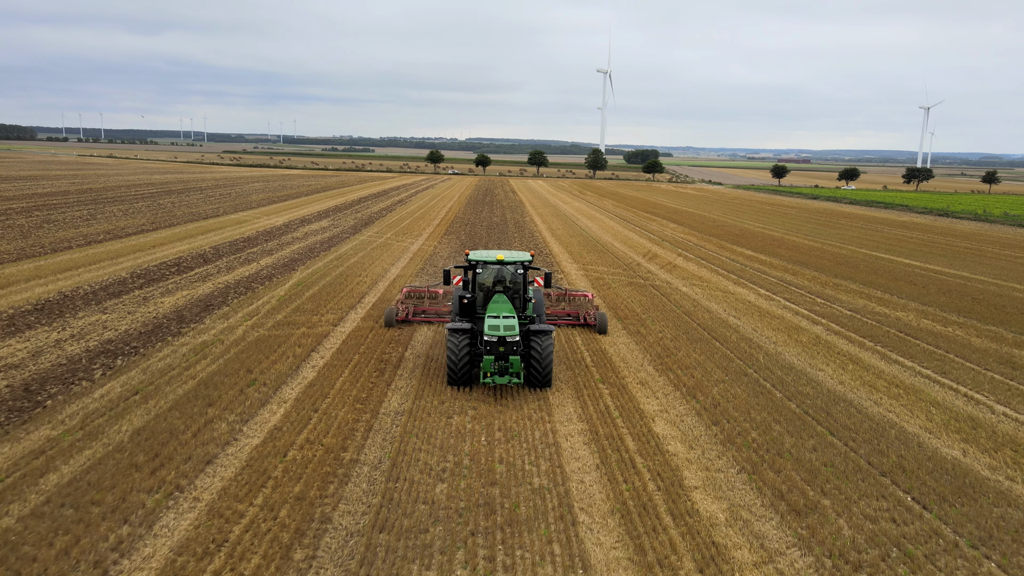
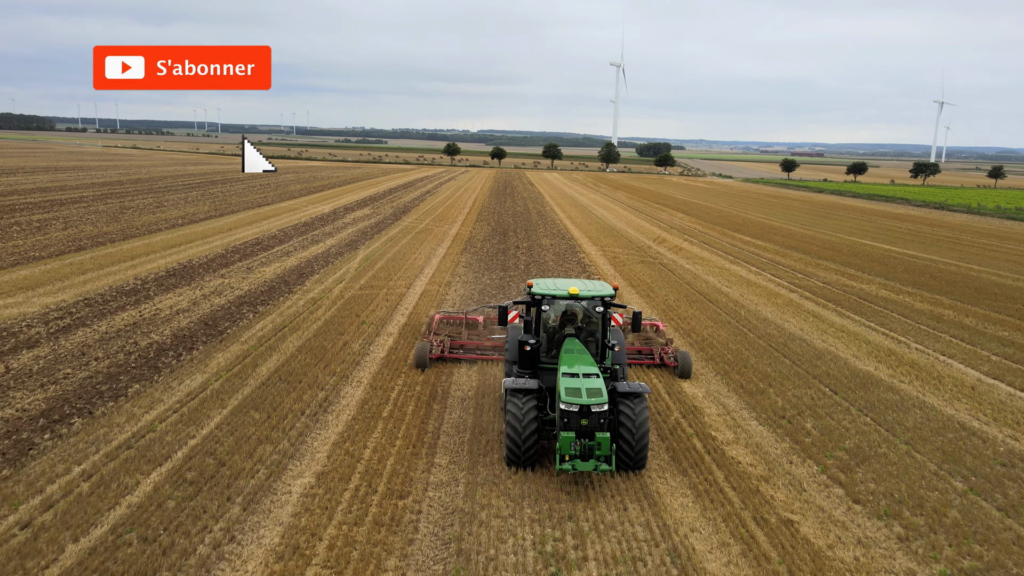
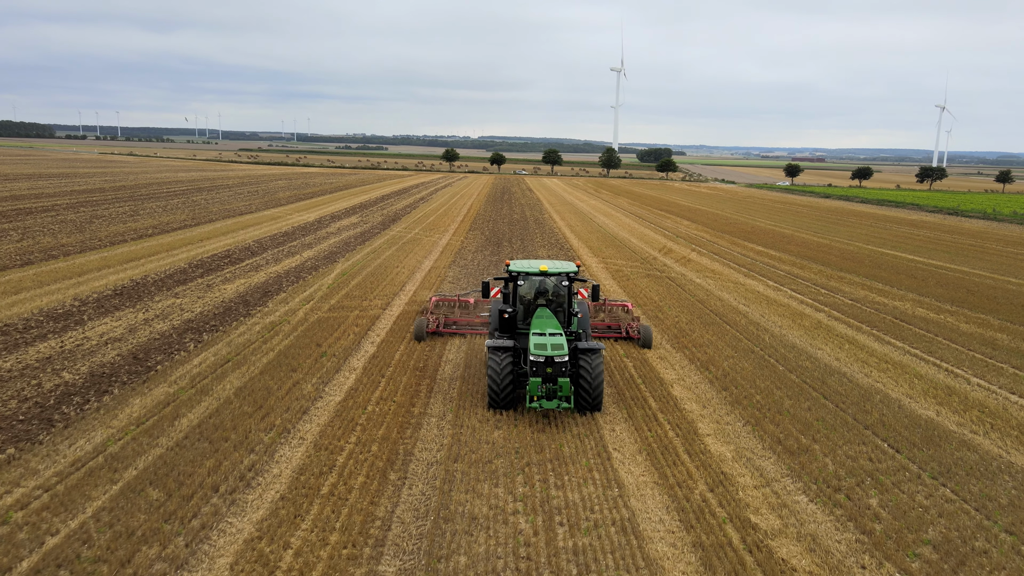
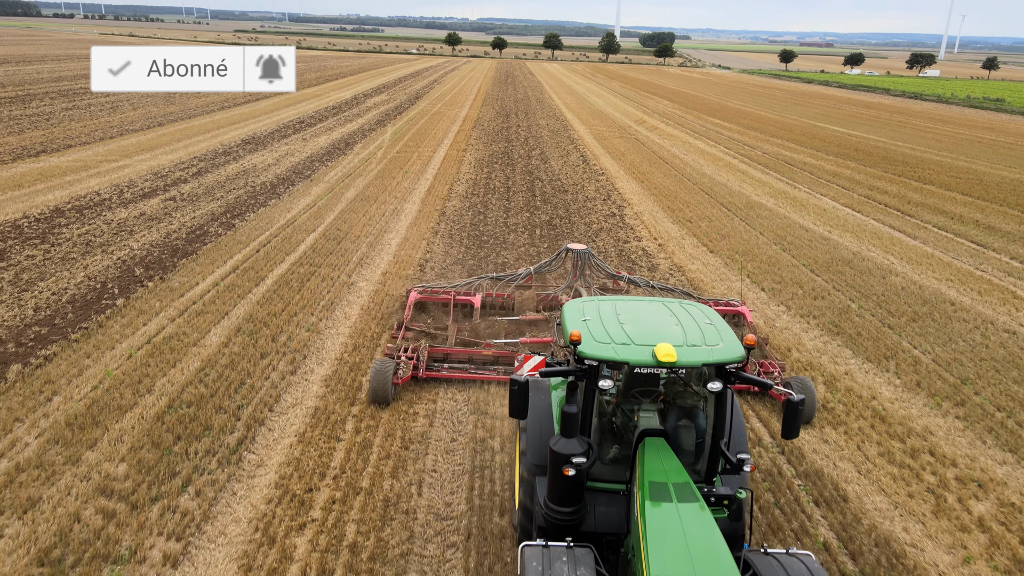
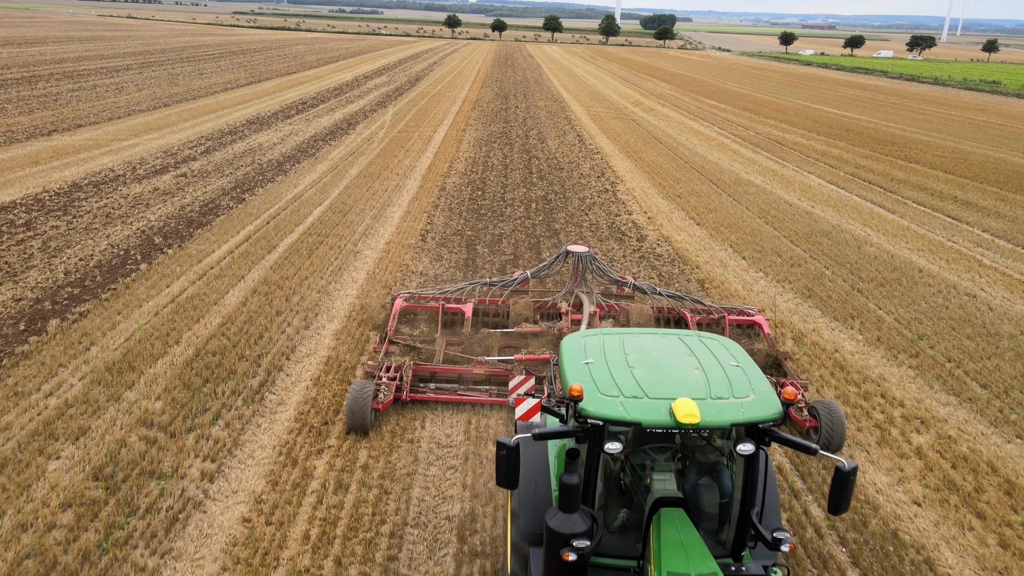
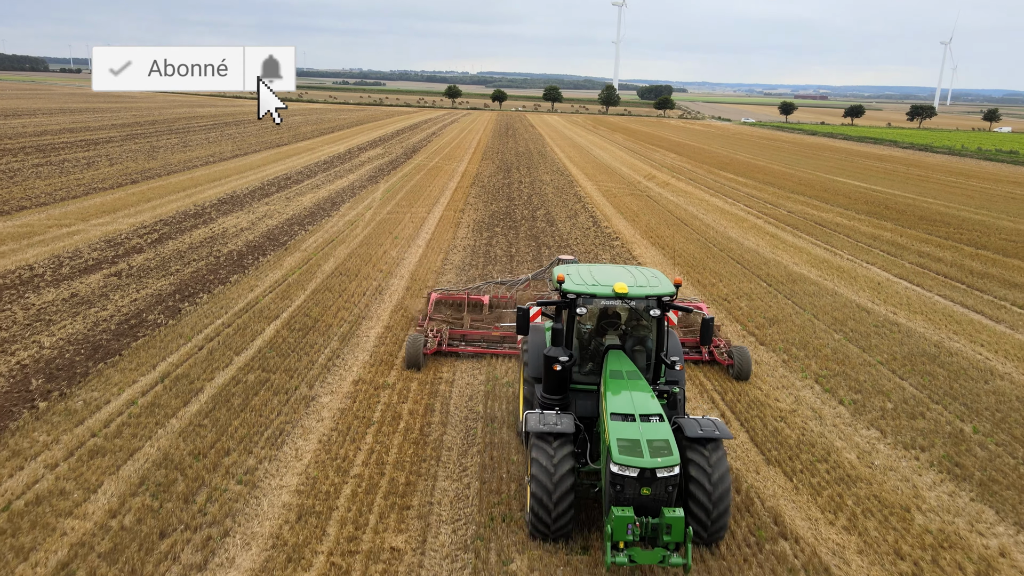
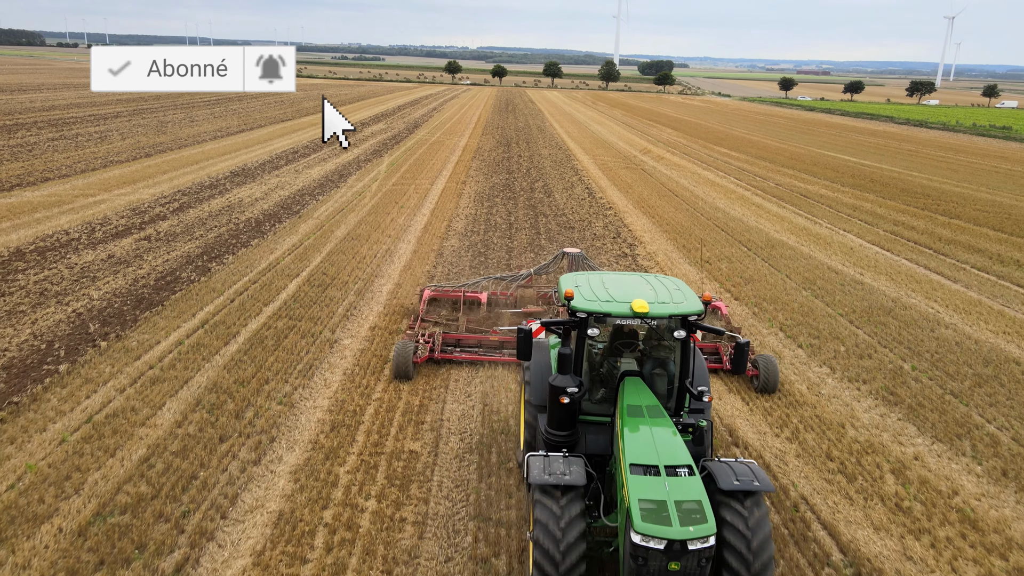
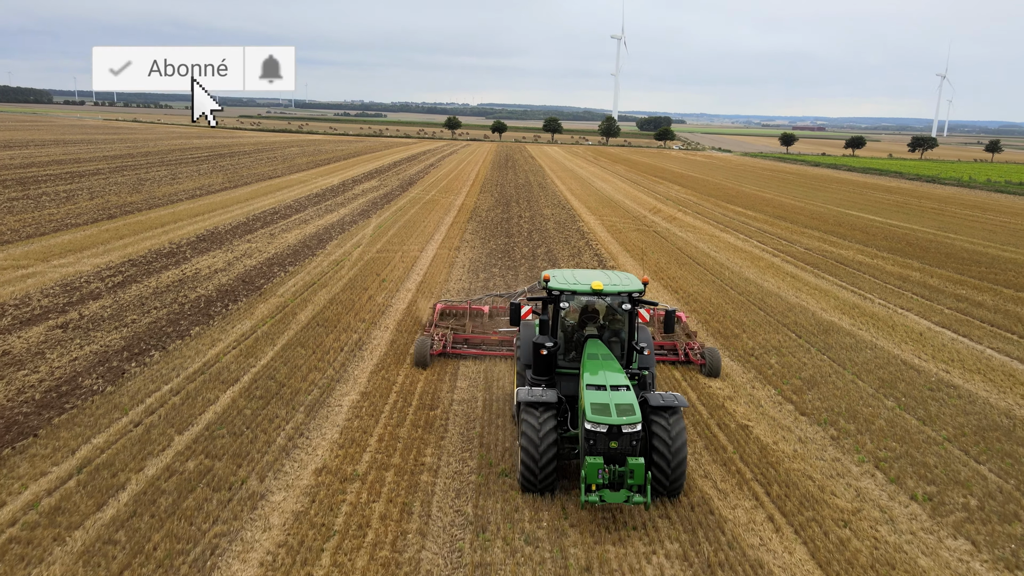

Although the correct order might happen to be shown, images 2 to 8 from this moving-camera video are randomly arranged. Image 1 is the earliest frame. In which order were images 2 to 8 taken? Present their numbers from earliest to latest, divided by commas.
3, 2, 8, 6, 7, 4, 5
